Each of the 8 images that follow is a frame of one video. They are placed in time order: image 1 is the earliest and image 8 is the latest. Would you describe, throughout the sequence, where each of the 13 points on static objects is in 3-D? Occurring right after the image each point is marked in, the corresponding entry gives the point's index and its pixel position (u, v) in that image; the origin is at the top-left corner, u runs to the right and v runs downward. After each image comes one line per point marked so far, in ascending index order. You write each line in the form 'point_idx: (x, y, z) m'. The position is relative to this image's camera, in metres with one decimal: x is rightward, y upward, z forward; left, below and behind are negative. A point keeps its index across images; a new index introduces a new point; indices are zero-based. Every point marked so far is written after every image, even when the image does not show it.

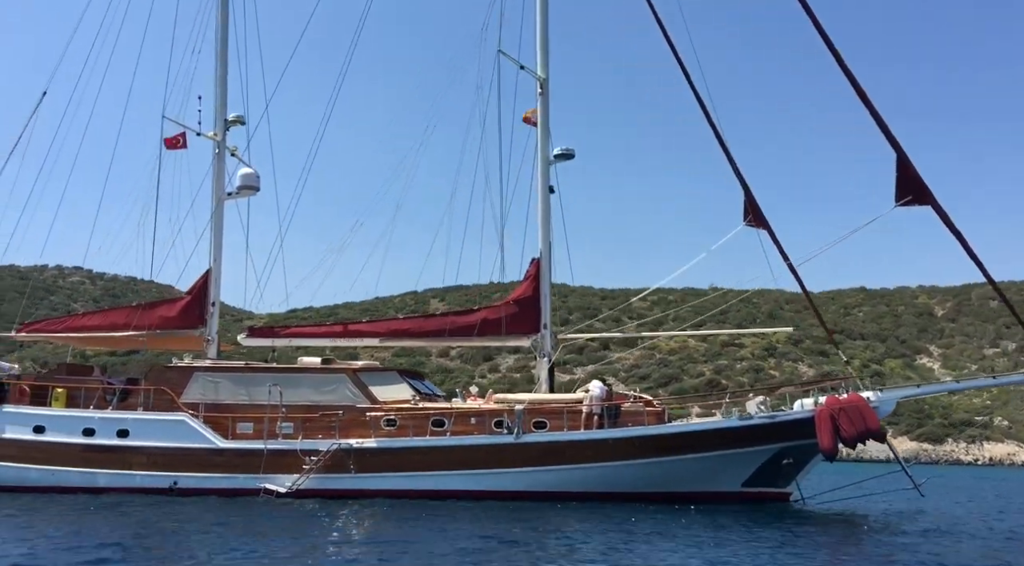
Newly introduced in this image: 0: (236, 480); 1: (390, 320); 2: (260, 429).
0: (-5.1, -3.7, +14.9) m
1: (-2.5, -0.8, +16.6) m
2: (-4.8, -2.8, +15.4) m
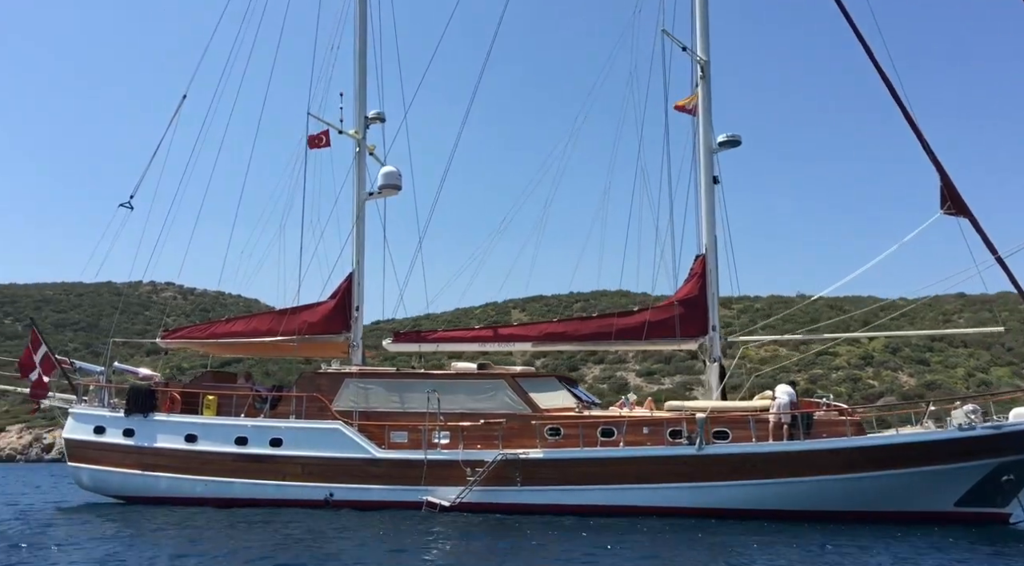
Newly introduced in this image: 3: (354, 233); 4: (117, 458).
0: (-2.1, -3.7, +14.2) m
1: (+0.6, -0.8, +15.6) m
2: (-1.8, -2.8, +14.6) m
3: (-3.4, +1.1, +17.4) m
4: (-7.7, -3.4, +15.7) m
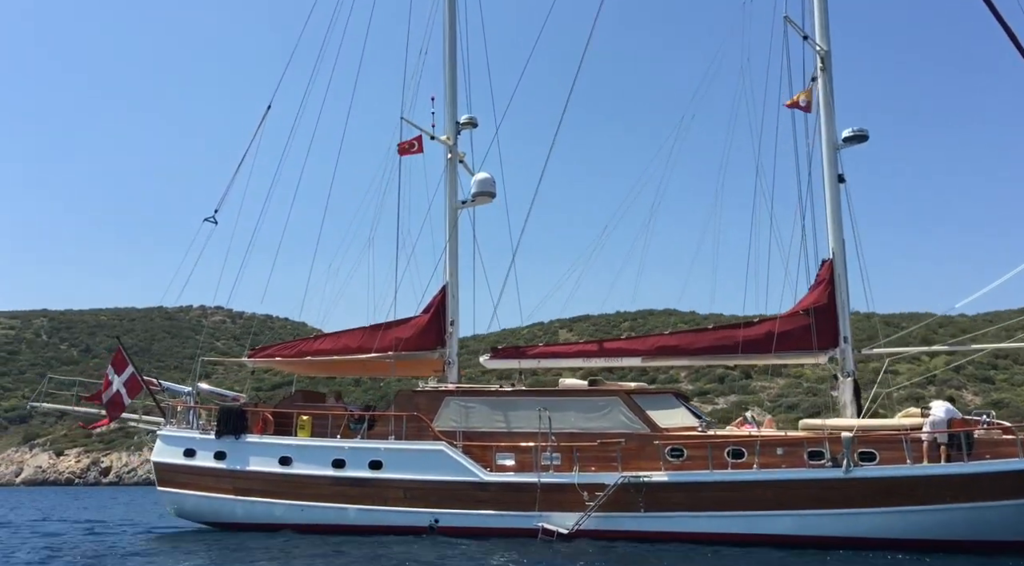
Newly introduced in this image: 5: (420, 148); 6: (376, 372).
0: (-0.1, -3.9, +13.2) m
1: (+2.6, -1.0, +14.6) m
2: (+0.2, -3.0, +13.6) m
3: (-1.4, +0.8, +16.6) m
4: (-5.6, -3.7, +15.0) m
5: (-1.8, +2.7, +16.2) m
6: (-2.8, -1.8, +17.0) m
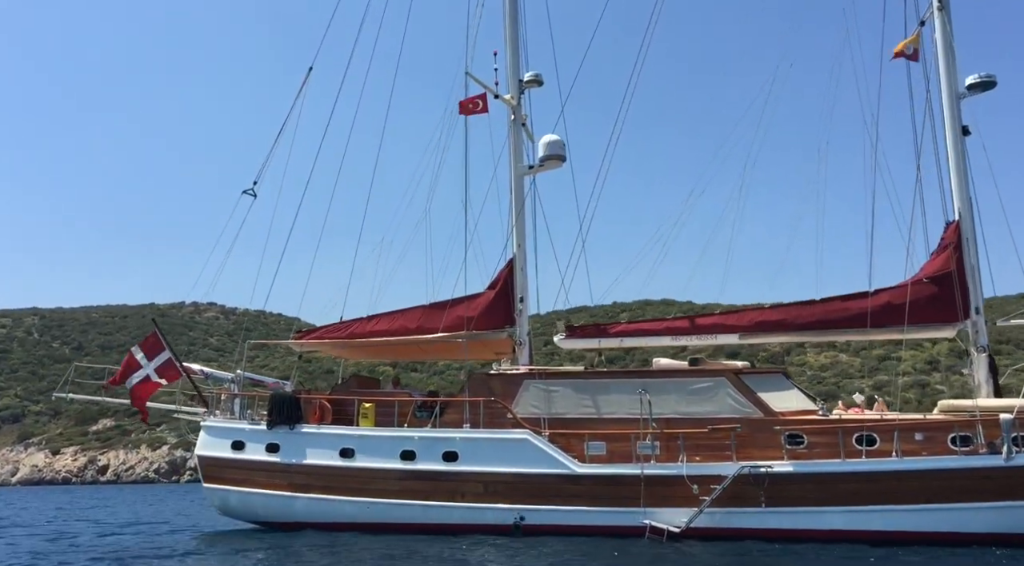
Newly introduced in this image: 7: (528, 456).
0: (+1.3, -3.4, +11.8) m
1: (+4.0, -0.5, +13.2) m
2: (+1.6, -2.5, +12.2) m
3: (0.0, +1.3, +15.1) m
4: (-4.2, -3.3, +13.5) m
5: (-0.5, +3.2, +14.7) m
6: (-1.5, -1.4, +15.5) m
7: (+0.2, -2.6, +12.3) m
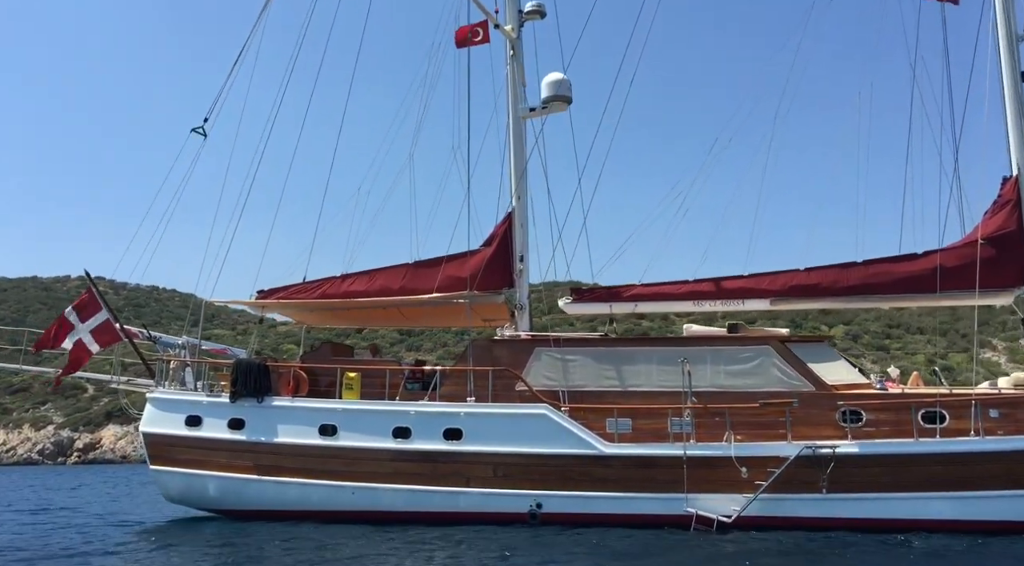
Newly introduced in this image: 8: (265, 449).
0: (+1.6, -2.8, +10.3) m
1: (+4.1, +0.1, +11.9) m
2: (+1.8, -1.9, +10.7) m
3: (0.0, +2.0, +13.4) m
4: (-4.1, -2.5, +11.4) m
5: (-0.4, +3.9, +12.9) m
6: (-1.6, -0.6, +13.7) m
7: (+0.4, -2.0, +10.7) m
8: (-3.5, -2.3, +11.3) m
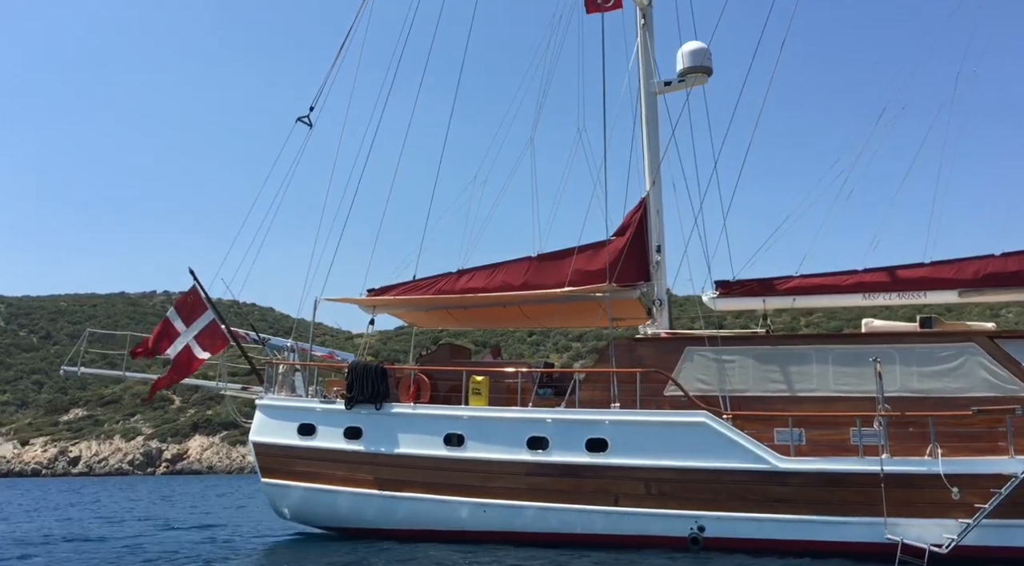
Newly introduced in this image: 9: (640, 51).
0: (+3.3, -2.6, +8.8) m
1: (+6.0, +0.3, +10.2) m
2: (+3.6, -1.7, +9.2) m
3: (+2.0, +2.1, +12.0) m
4: (-2.2, -2.4, +10.4) m
5: (+1.5, +4.0, +11.6) m
6: (+0.5, -0.5, +12.4) m
7: (+2.2, -1.9, +9.3) m
8: (-1.6, -2.3, +10.2) m
9: (+1.9, +3.5, +12.1) m
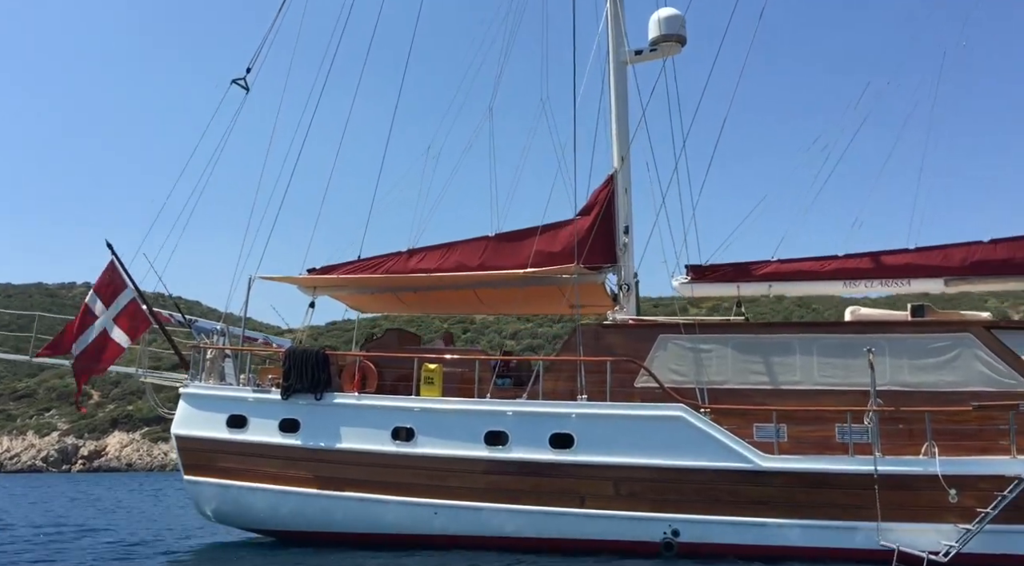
0: (+2.9, -2.5, +8.0) m
1: (+5.5, +0.4, +9.7) m
2: (+3.2, -1.6, +8.5) m
3: (+1.4, +2.3, +11.2) m
4: (-2.8, -2.1, +9.2) m
5: (+1.0, +4.2, +10.7) m
6: (-0.2, -0.3, +11.5) m
7: (+1.8, -1.6, +8.4) m
8: (-2.1, -2.0, +9.1) m
9: (+1.4, +3.7, +11.3) m
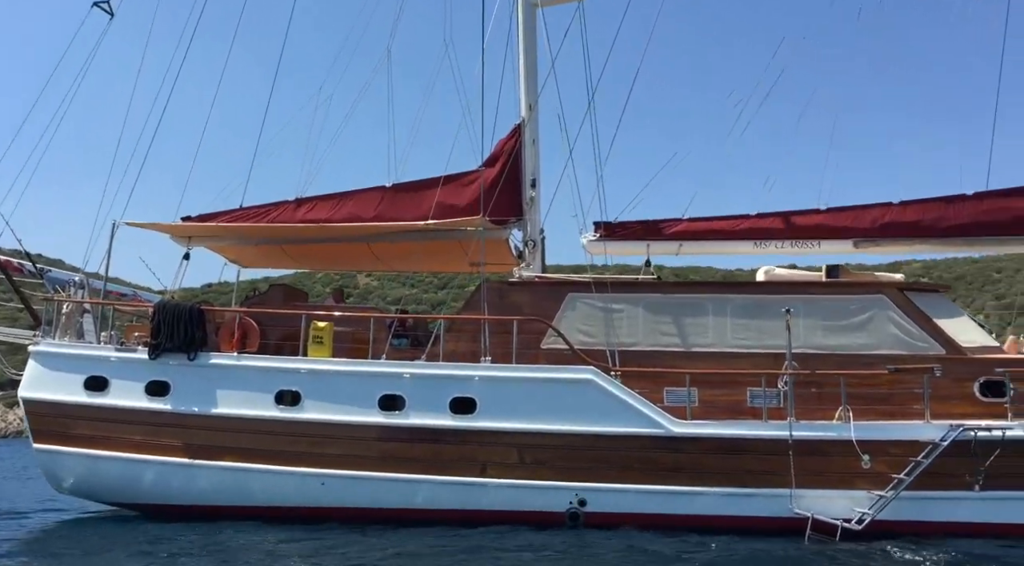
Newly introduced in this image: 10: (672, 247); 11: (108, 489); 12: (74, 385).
0: (+1.9, -2.0, +7.7) m
1: (+4.4, +0.9, +9.5) m
2: (+2.2, -1.1, +8.1) m
3: (+0.2, +2.9, +10.4) m
4: (-3.8, -1.6, +8.2) m
5: (-0.1, +4.8, +9.9) m
6: (-1.5, +0.3, +10.7) m
7: (+0.8, -1.2, +7.9) m
8: (-3.2, -1.4, +8.1) m
9: (+0.2, +4.3, +10.5) m
10: (+2.1, +0.4, +9.9) m
11: (-4.2, -2.1, +8.3) m
12: (-4.5, -1.1, +8.3) m
